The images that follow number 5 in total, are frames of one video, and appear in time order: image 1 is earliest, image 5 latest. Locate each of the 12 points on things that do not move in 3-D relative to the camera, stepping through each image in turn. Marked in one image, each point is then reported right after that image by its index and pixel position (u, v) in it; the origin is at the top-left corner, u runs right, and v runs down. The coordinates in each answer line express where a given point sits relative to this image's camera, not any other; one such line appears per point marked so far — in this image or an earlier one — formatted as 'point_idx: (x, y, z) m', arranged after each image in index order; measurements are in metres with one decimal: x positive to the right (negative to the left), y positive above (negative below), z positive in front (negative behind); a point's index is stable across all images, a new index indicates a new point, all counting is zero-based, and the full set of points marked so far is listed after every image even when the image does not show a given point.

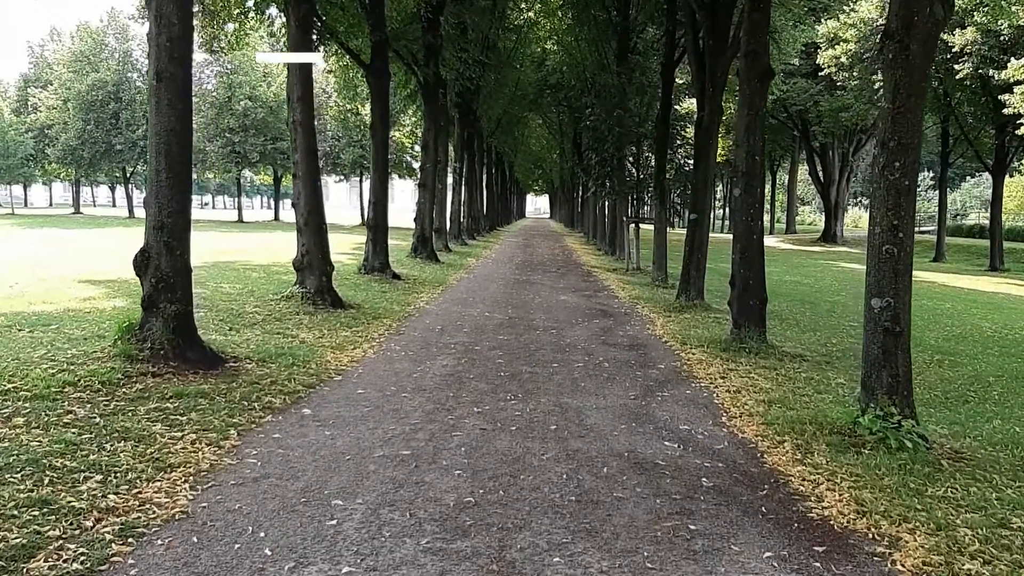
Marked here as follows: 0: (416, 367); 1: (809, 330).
0: (-0.9, -0.8, +8.8) m
1: (+4.7, -0.7, +14.3) m
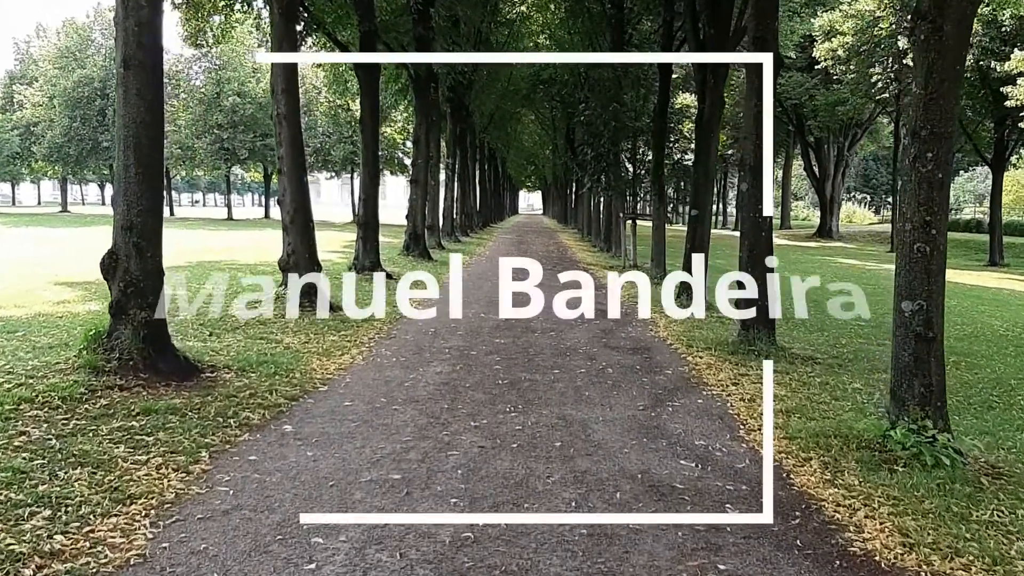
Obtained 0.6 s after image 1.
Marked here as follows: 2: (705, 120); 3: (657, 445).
0: (-0.9, -0.8, +8.2) m
1: (+4.7, -0.6, +13.8) m
2: (+3.3, +2.9, +15.3) m
3: (+1.0, -1.1, +6.0) m
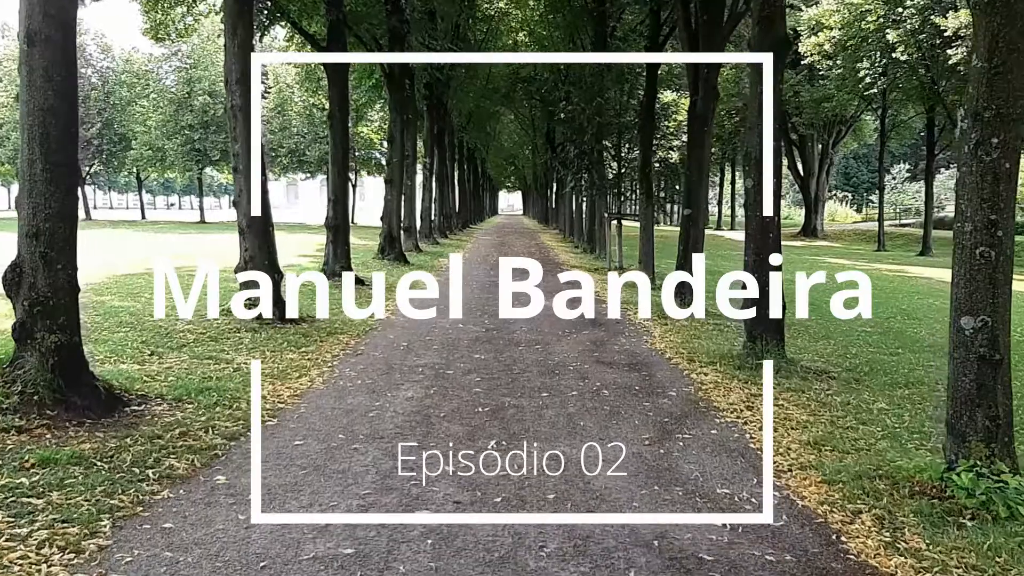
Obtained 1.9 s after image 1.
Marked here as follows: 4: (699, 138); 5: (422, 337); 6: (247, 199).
0: (-1.1, -0.9, +7.1) m
1: (+4.4, -0.7, +12.8) m
2: (+2.9, +2.8, +14.3) m
3: (+0.9, -1.1, +5.0) m
4: (+3.0, +2.4, +14.3) m
5: (-1.1, -0.6, +10.5) m
6: (-3.2, +1.1, +11.0) m
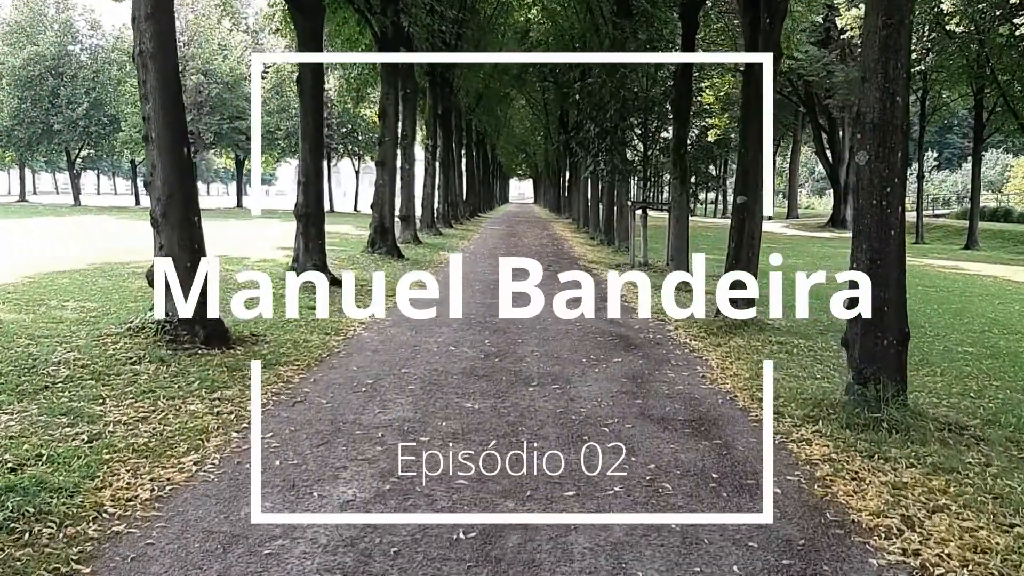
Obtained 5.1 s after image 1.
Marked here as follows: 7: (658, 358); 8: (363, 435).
0: (-1.1, -1.1, +4.3) m
1: (+4.5, -0.8, +9.9) m
2: (+3.1, +2.7, +11.4) m
3: (+0.9, -1.3, +2.1) m
4: (+3.1, +2.3, +11.3) m
5: (-1.0, -0.7, +7.7) m
6: (-3.2, +1.0, +8.1) m
7: (+1.4, -0.7, +8.7) m
8: (-0.9, -0.9, +5.7) m
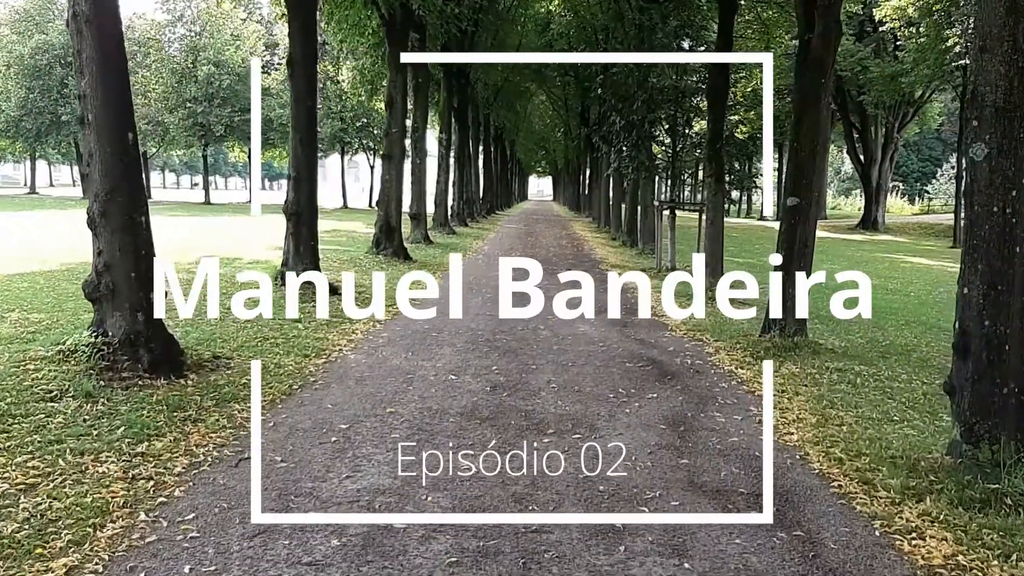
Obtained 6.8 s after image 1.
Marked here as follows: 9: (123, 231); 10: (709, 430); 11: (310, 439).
0: (-1.1, -1.2, +2.8) m
1: (+4.6, -1.0, +8.3) m
2: (+3.3, +2.5, +9.8) m
3: (+0.8, -1.5, +0.6) m
4: (+3.3, +2.1, +9.8) m
5: (-0.9, -0.8, +6.2) m
6: (-3.1, +0.9, +6.7) m
7: (+1.5, -0.8, +7.2) m
8: (-0.9, -1.1, +4.2) m
9: (-2.9, +0.4, +6.7) m
10: (+1.3, -0.9, +6.1) m
11: (-1.2, -0.9, +5.4) m
